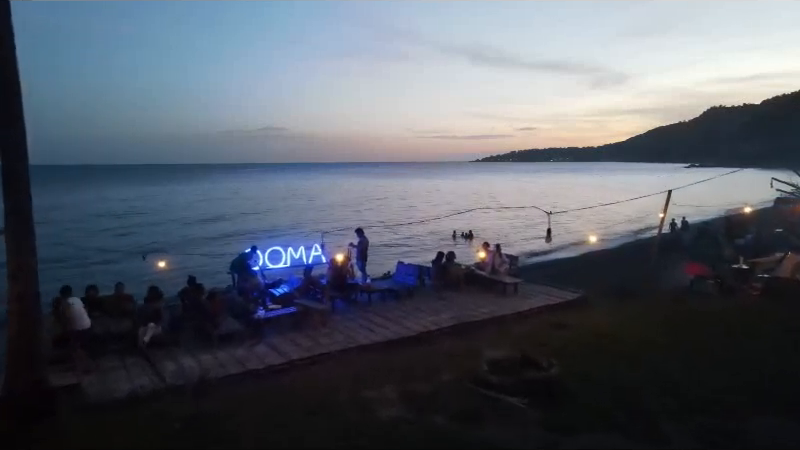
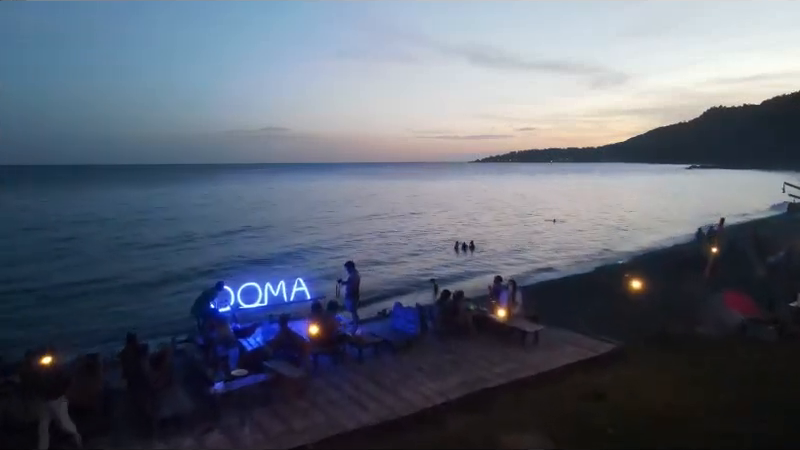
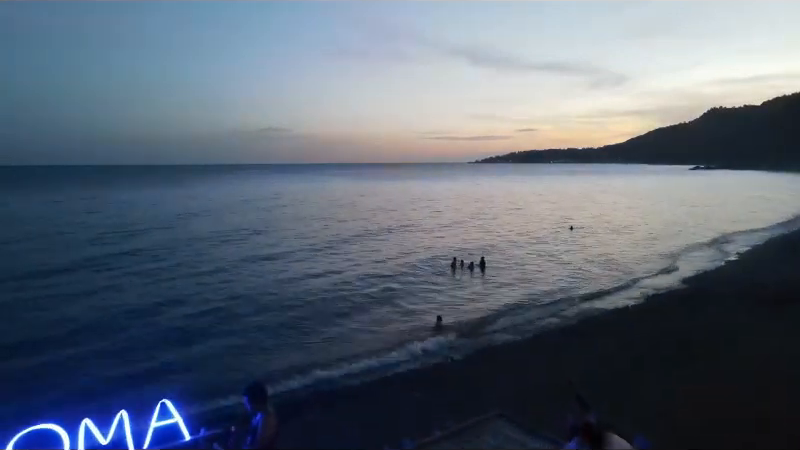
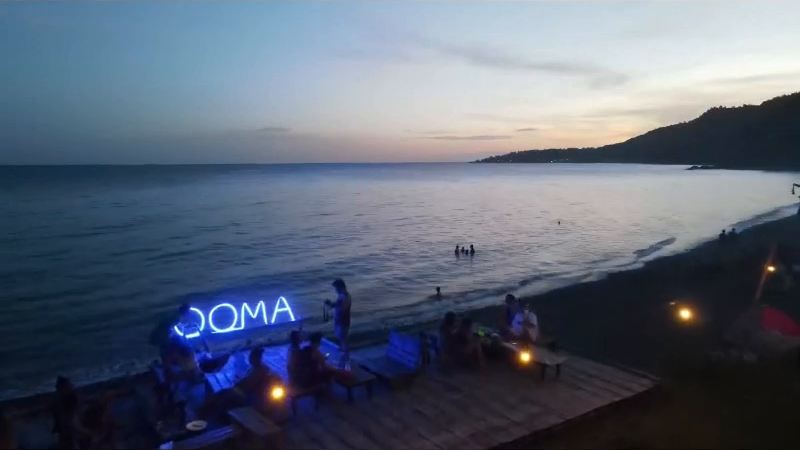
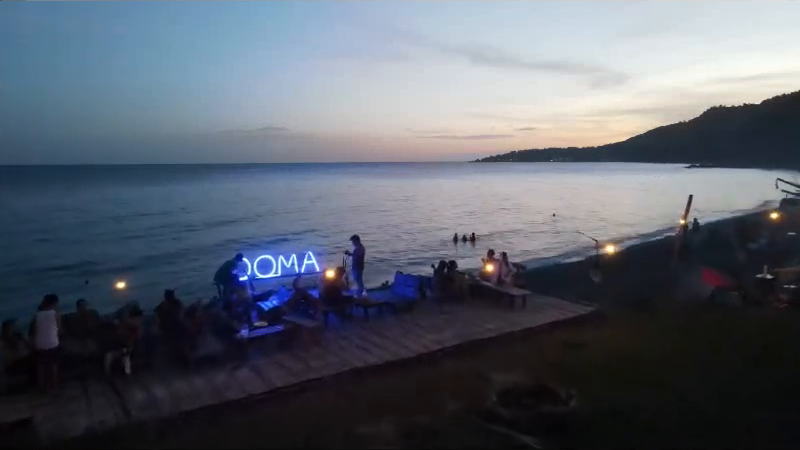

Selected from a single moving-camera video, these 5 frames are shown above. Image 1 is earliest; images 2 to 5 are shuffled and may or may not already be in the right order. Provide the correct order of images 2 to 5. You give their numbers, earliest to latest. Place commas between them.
5, 2, 4, 3
